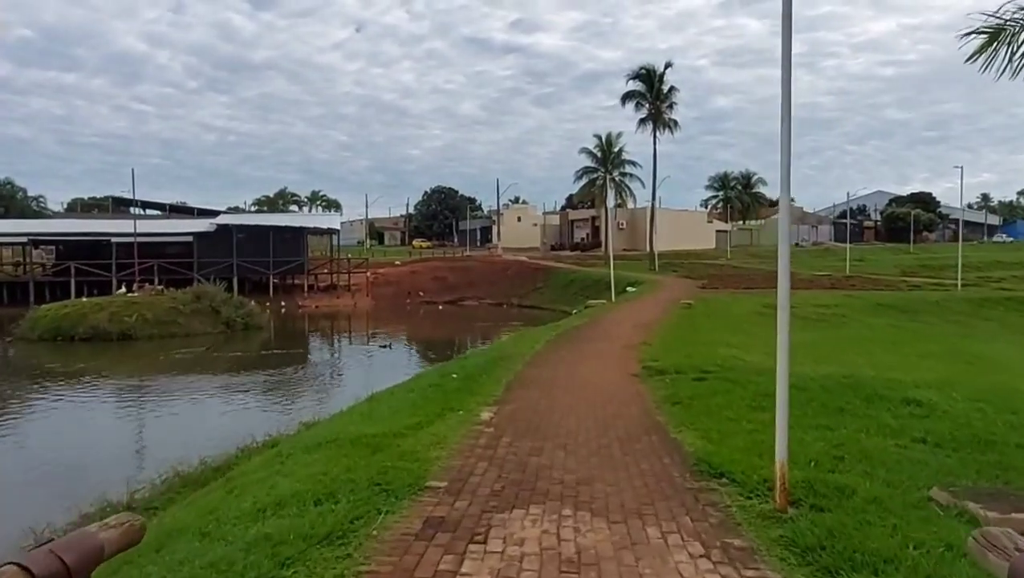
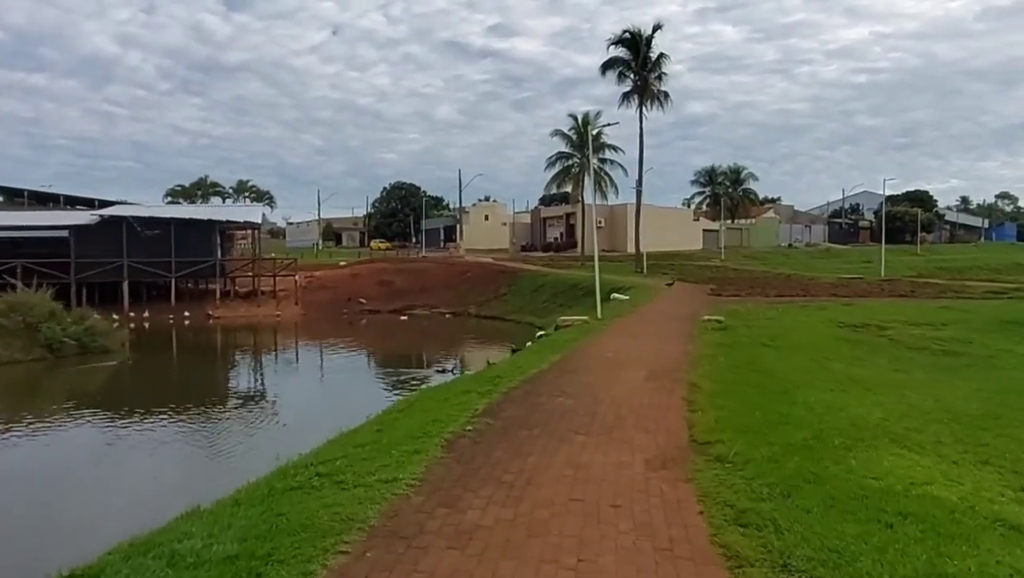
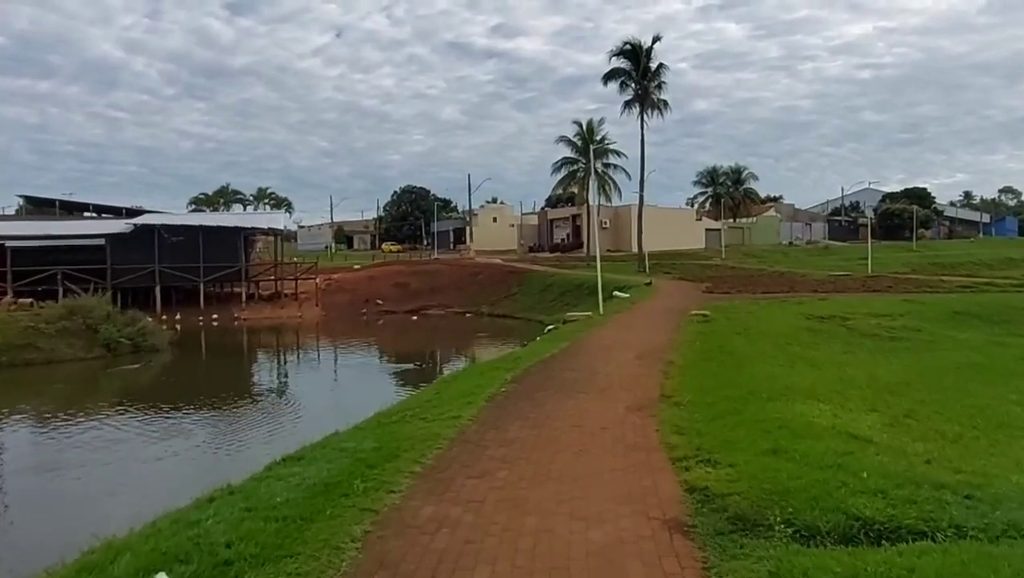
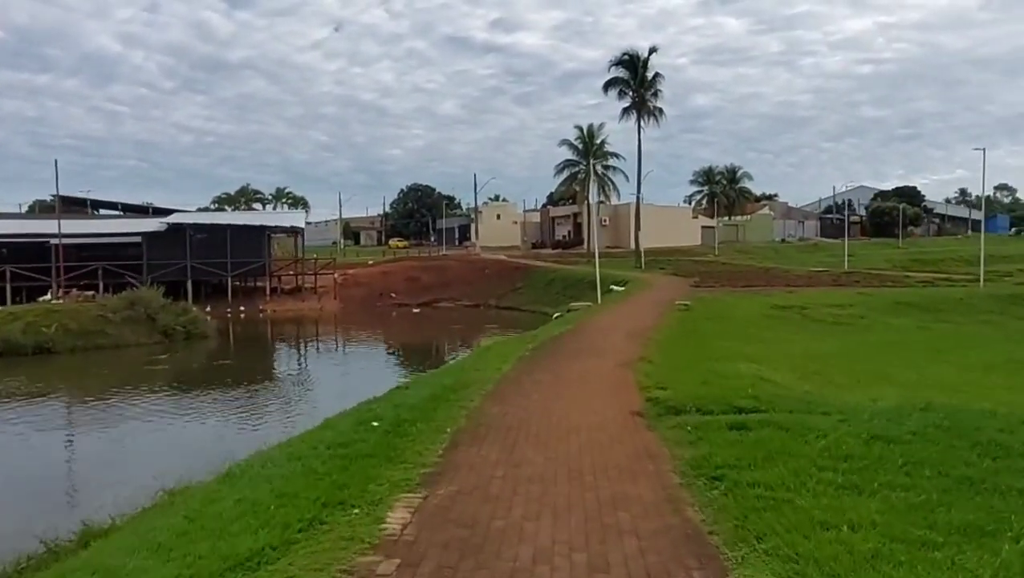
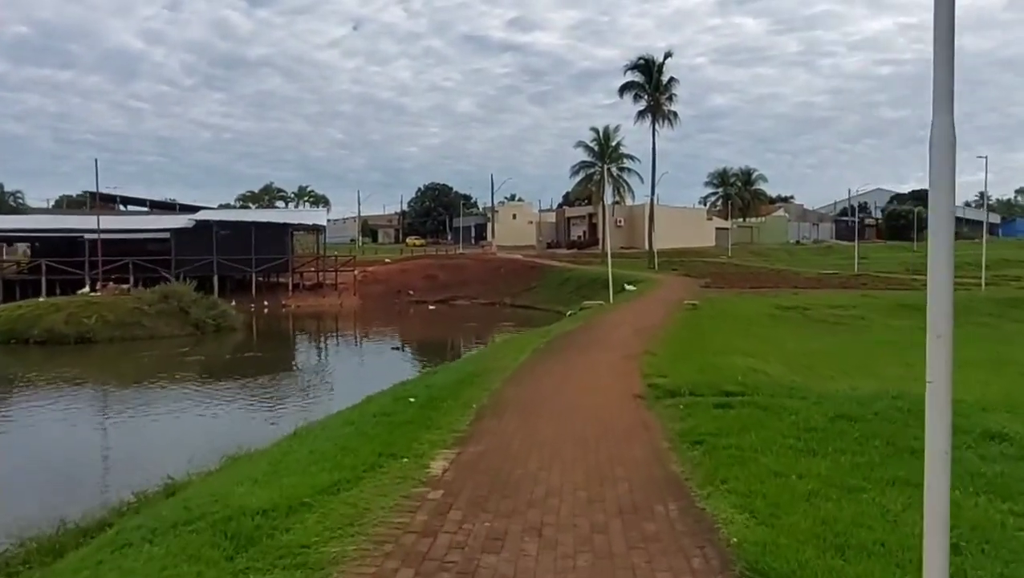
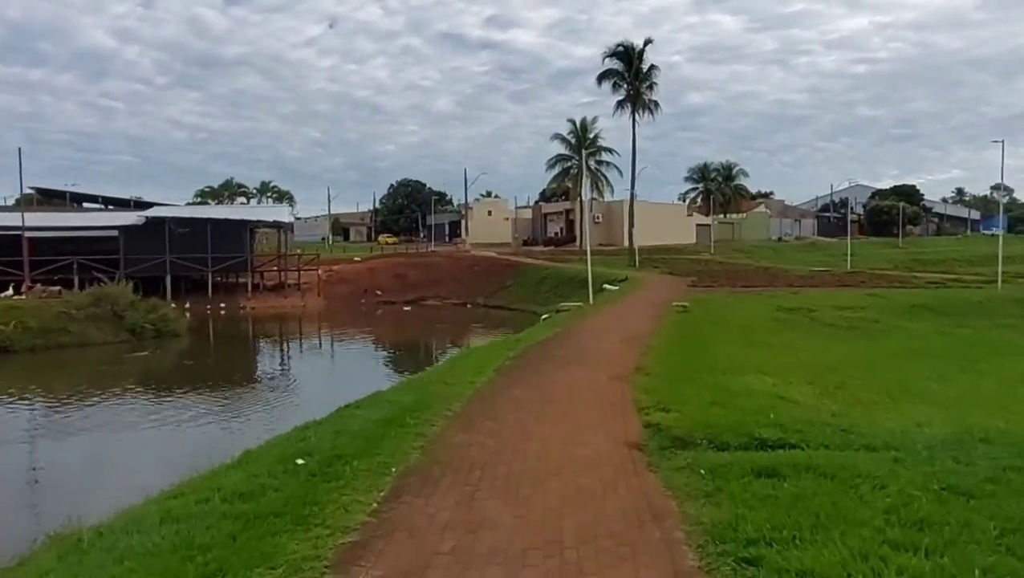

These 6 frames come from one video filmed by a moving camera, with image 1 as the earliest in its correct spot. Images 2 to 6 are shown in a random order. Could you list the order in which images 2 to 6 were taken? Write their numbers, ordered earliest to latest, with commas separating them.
5, 4, 6, 3, 2
